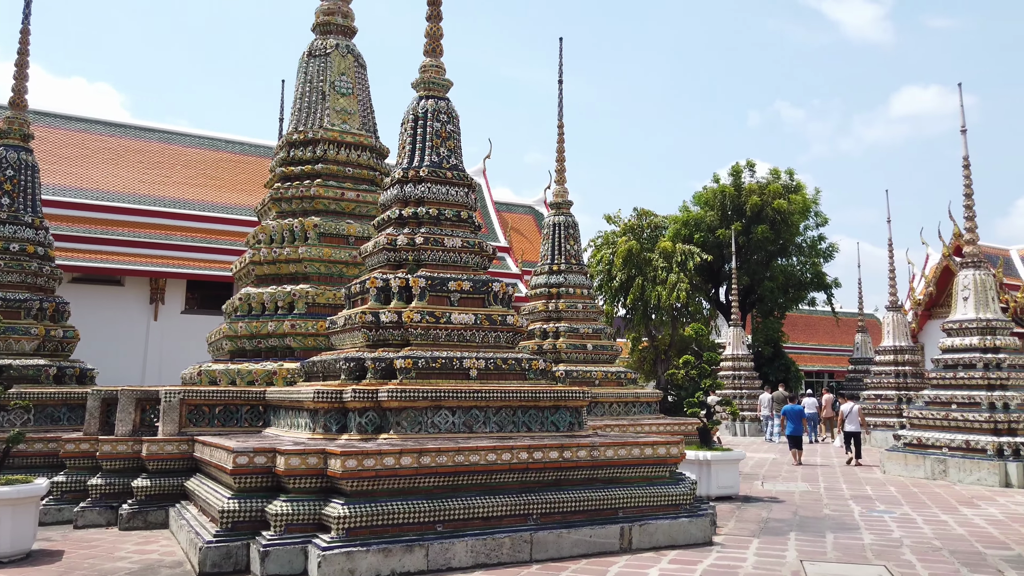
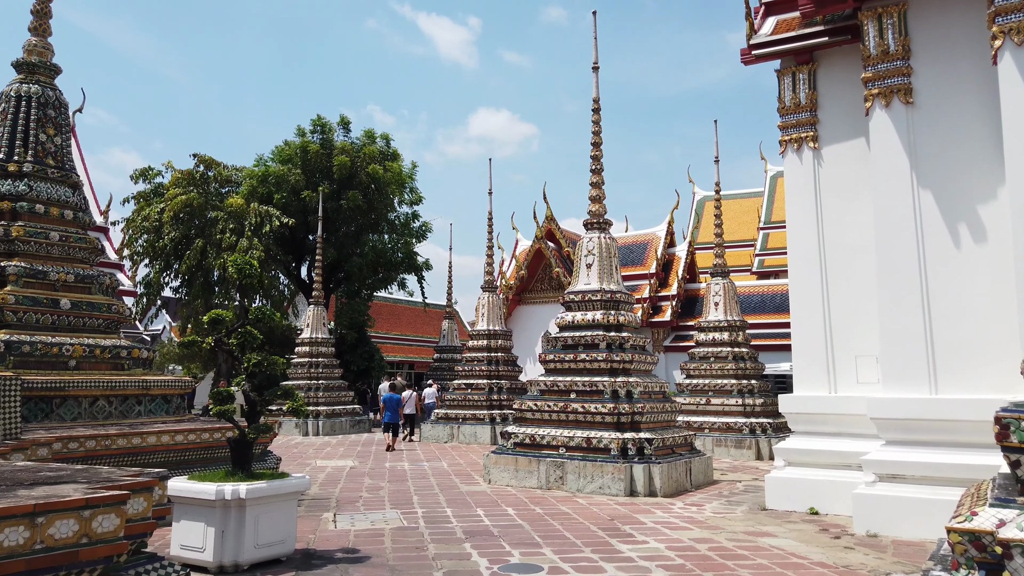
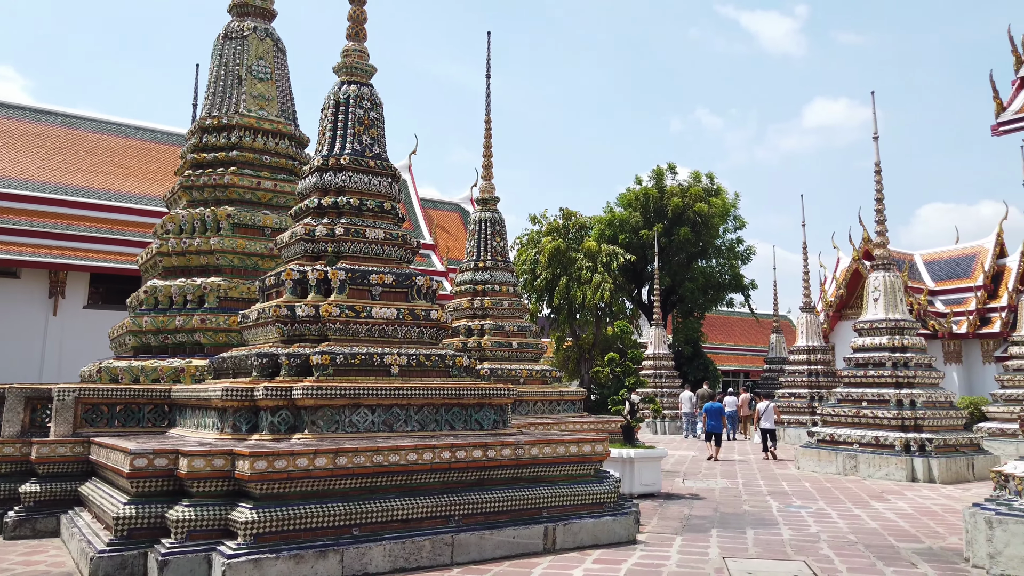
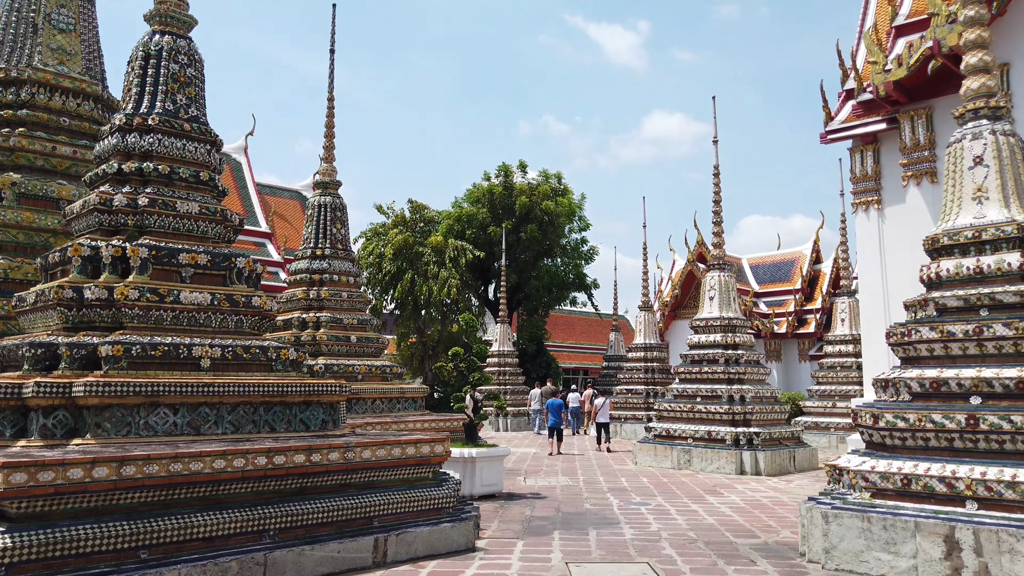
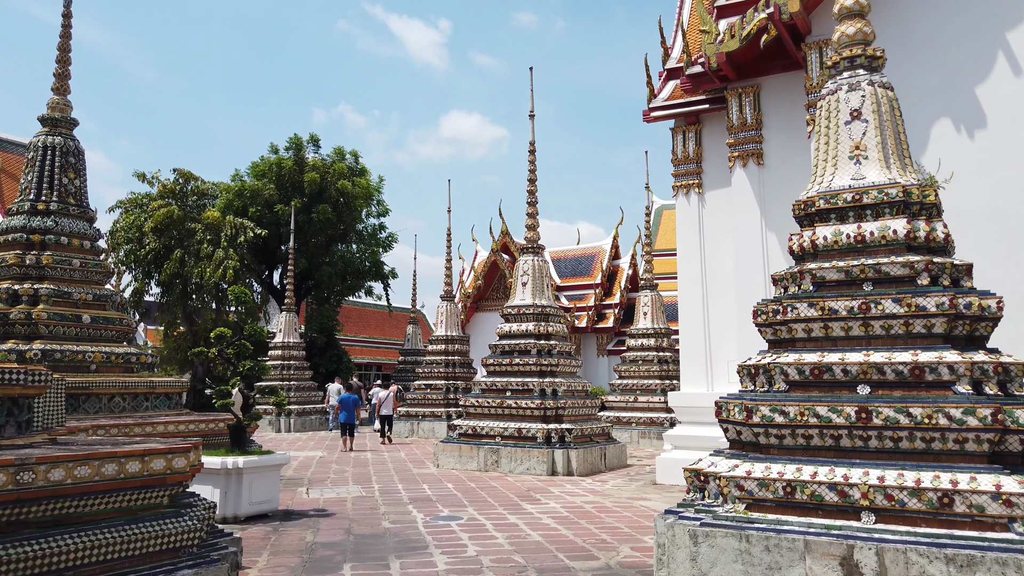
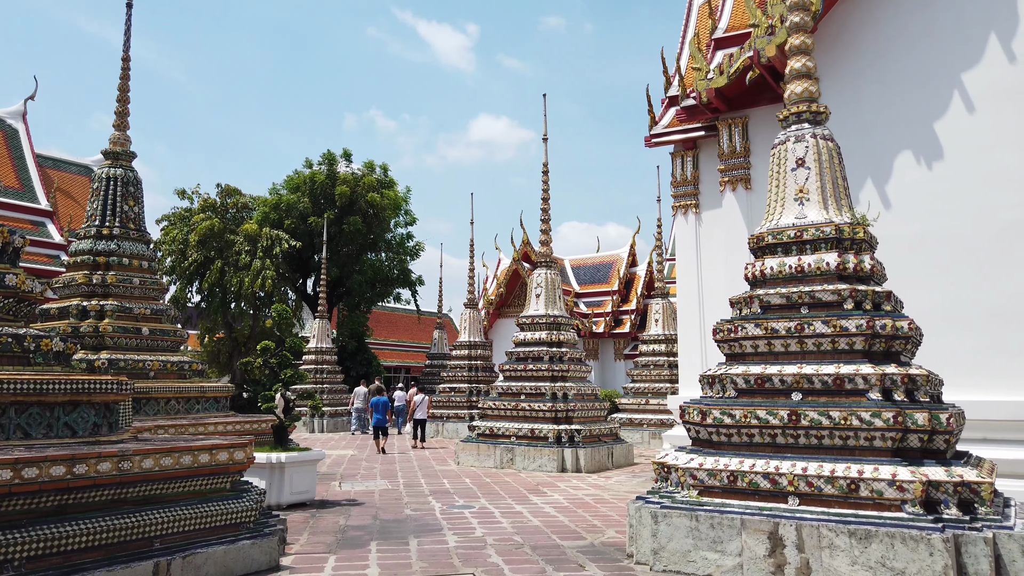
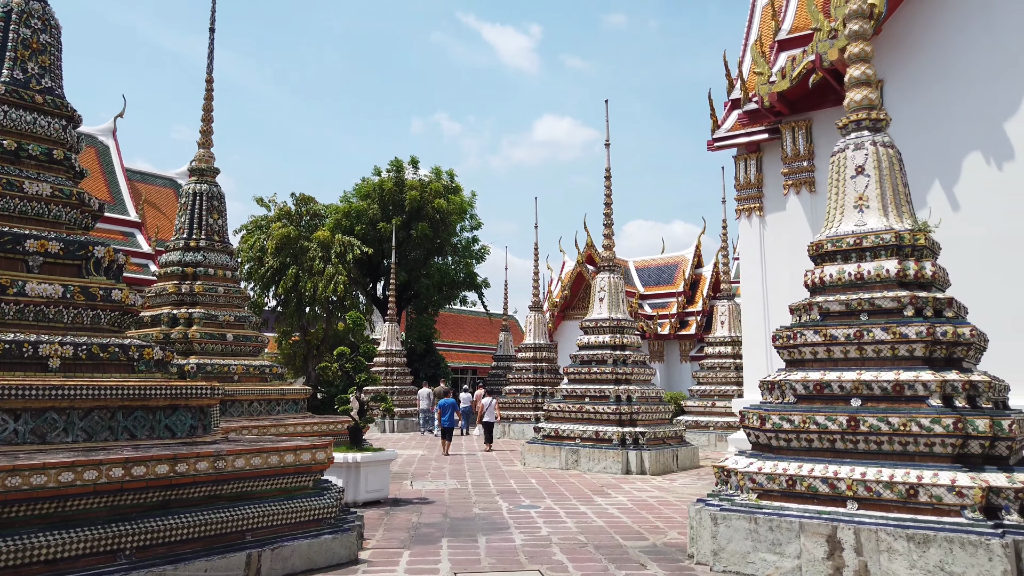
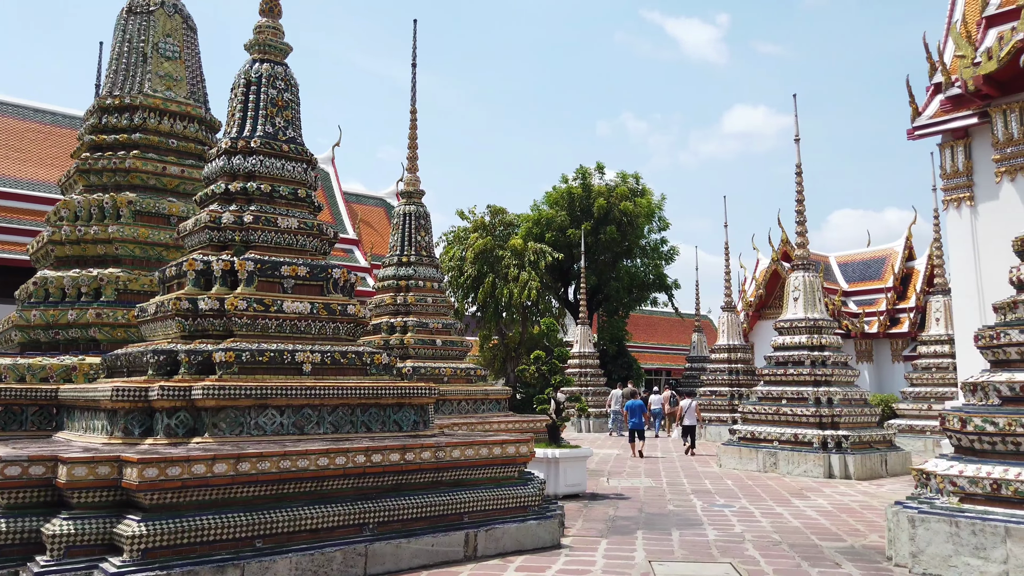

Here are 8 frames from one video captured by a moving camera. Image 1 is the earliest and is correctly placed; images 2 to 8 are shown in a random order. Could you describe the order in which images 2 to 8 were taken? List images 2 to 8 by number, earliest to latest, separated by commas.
3, 8, 4, 7, 6, 5, 2
